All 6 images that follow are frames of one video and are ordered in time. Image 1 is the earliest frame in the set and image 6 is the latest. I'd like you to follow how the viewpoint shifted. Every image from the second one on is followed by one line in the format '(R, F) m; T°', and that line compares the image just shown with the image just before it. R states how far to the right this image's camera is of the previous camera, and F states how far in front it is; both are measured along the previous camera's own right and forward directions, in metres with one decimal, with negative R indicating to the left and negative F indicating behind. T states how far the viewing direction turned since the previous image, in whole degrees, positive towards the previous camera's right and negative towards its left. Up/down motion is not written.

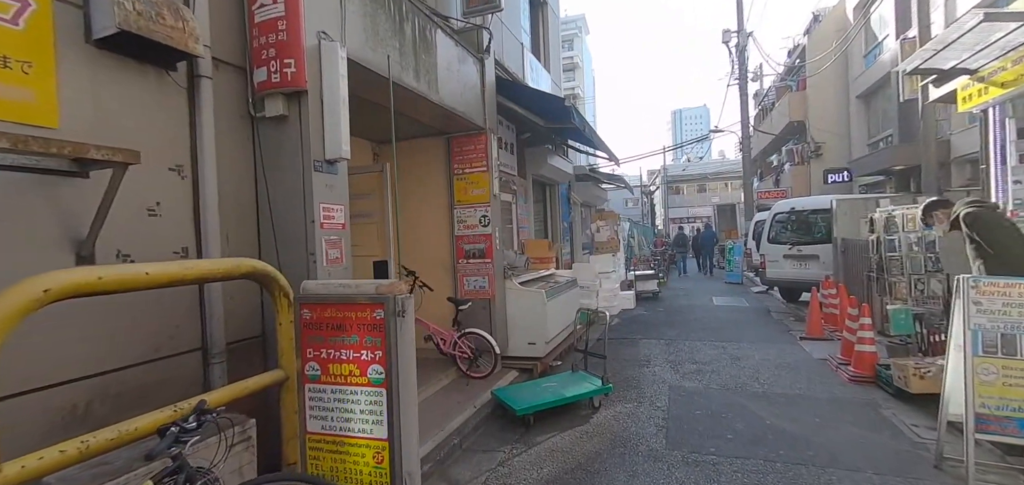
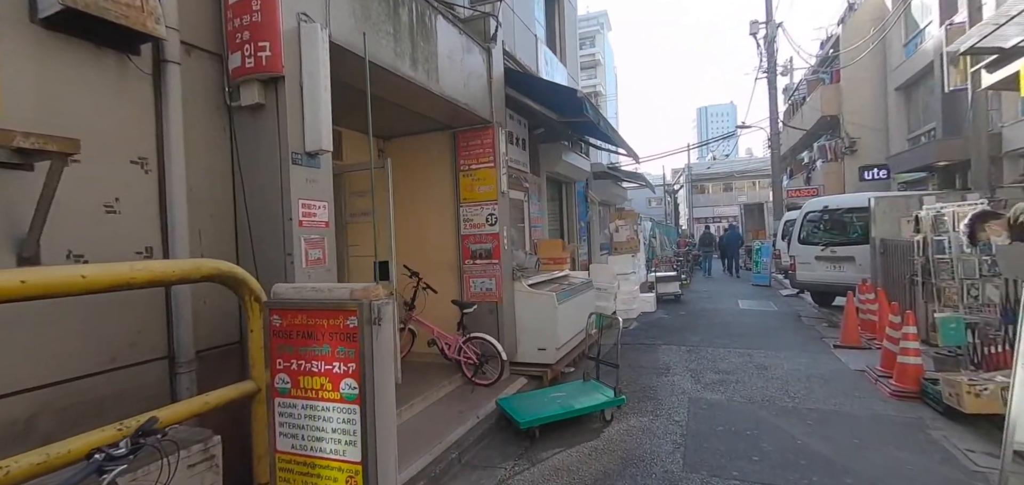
(+0.1, +0.3) m; -3°
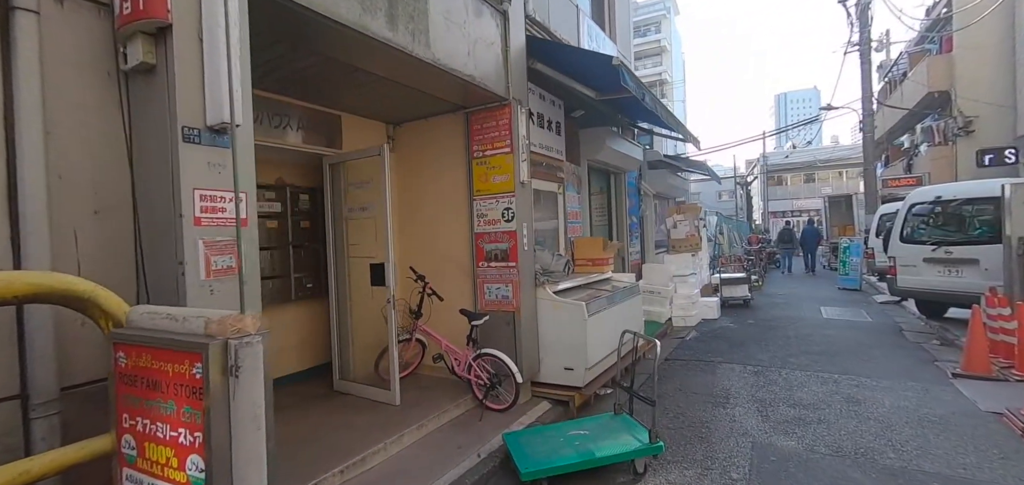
(+0.4, +0.8) m; -8°
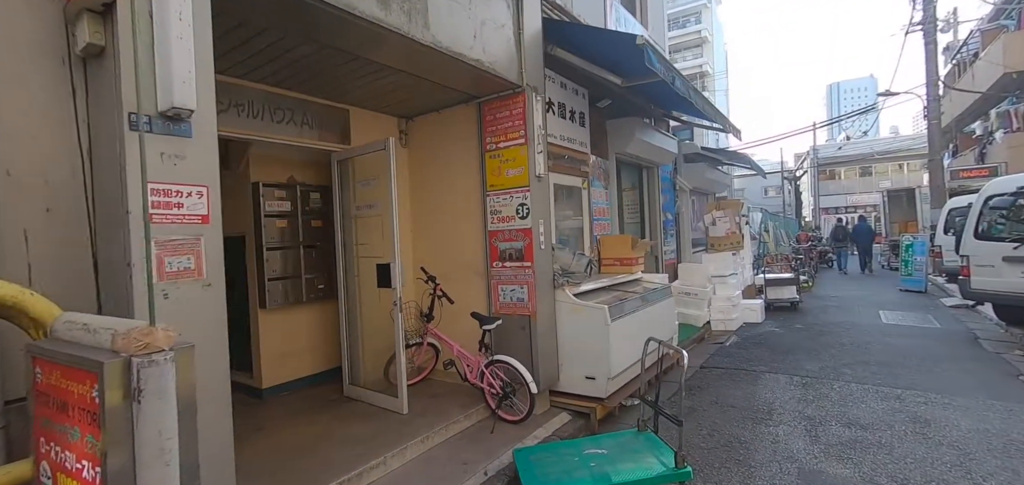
(+0.2, +0.3) m; -5°
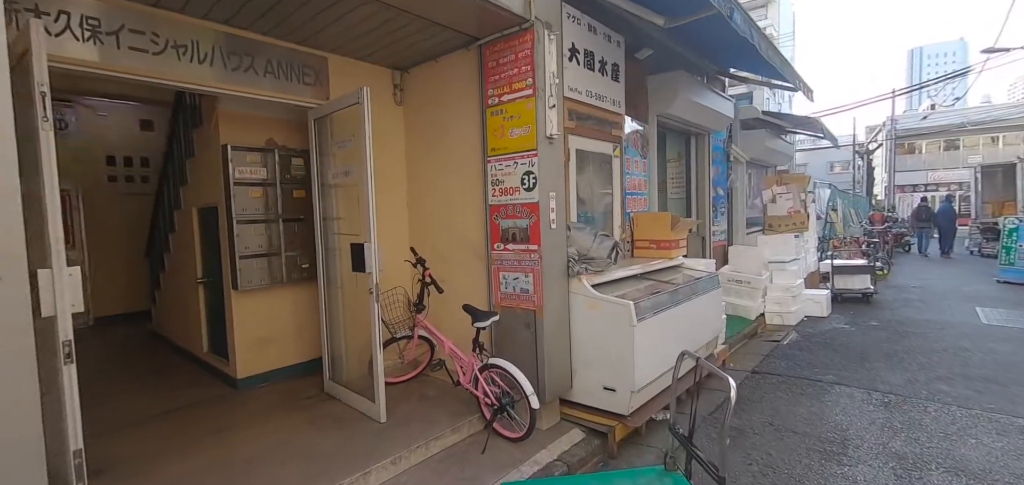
(+0.3, +0.7) m; -5°
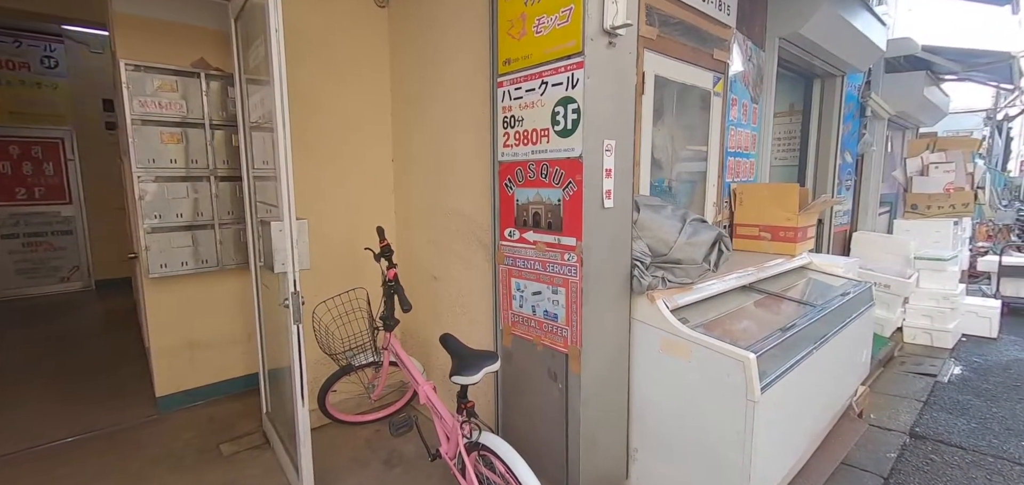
(+0.1, +1.4) m; -7°
